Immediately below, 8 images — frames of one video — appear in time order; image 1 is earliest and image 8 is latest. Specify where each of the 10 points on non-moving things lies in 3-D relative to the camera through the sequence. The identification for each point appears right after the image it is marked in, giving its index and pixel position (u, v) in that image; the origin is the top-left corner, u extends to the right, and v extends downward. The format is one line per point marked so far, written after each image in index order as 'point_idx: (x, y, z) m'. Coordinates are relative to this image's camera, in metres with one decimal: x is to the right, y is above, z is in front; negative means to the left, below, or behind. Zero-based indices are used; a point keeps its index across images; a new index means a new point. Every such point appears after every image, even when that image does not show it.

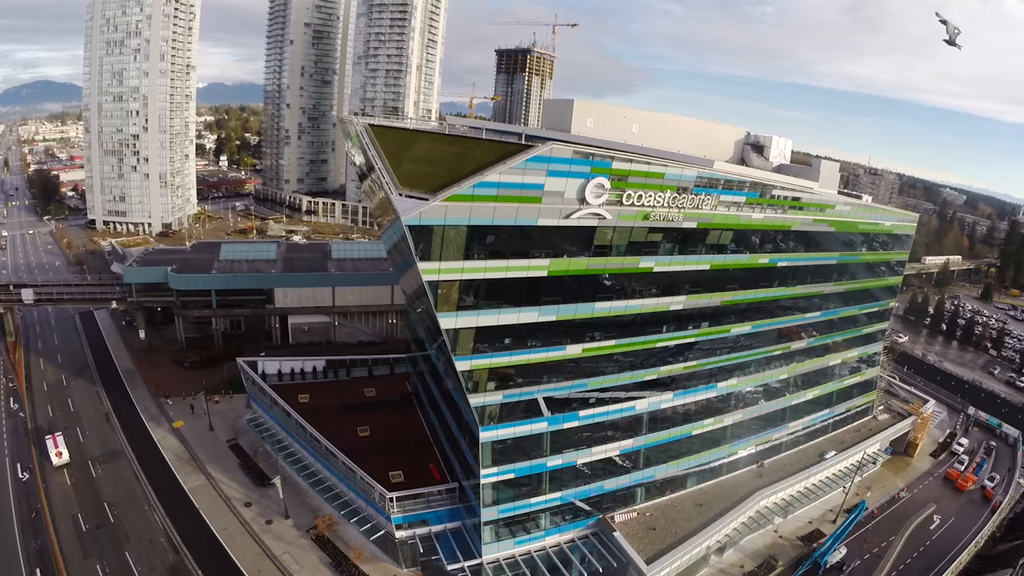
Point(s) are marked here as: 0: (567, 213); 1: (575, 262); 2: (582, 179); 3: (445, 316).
0: (+1.8, +2.5, +18.3) m
1: (+2.2, +0.8, +19.7) m
2: (+2.3, +3.6, +18.0) m
3: (-2.3, -1.0, +18.8) m
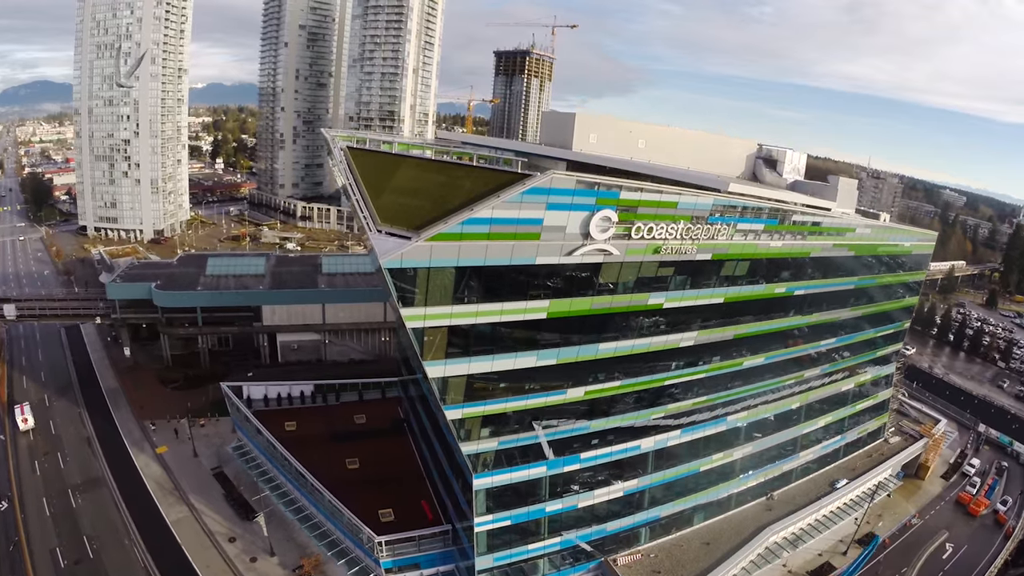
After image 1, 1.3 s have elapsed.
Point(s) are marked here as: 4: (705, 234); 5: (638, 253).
0: (+1.7, +1.1, +16.4) m
1: (+2.1, -0.5, +17.8) m
2: (+2.2, +2.2, +16.1) m
3: (-2.4, -2.3, +16.9) m
4: (+6.8, +1.9, +18.9) m
5: (+4.1, +1.1, +17.7) m
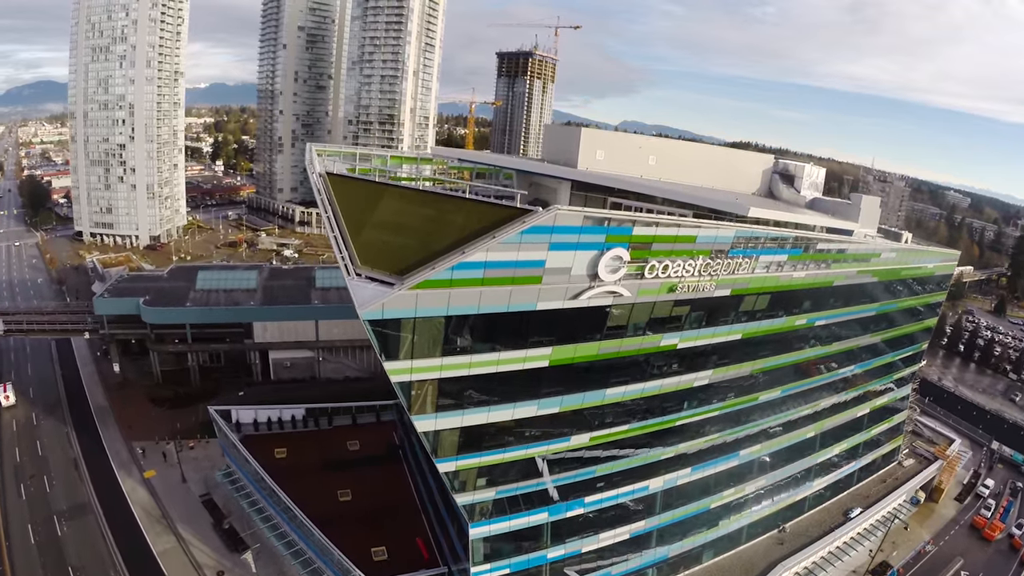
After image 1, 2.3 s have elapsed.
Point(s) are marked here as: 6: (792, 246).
0: (+1.7, -0.1, +14.7) m
1: (+2.1, -1.8, +16.1) m
2: (+2.2, +0.9, +14.4) m
3: (-2.5, -3.6, +15.2) m
4: (+6.8, +0.6, +17.2) m
5: (+4.1, -0.1, +16.0) m
6: (+9.9, +1.5, +19.1) m
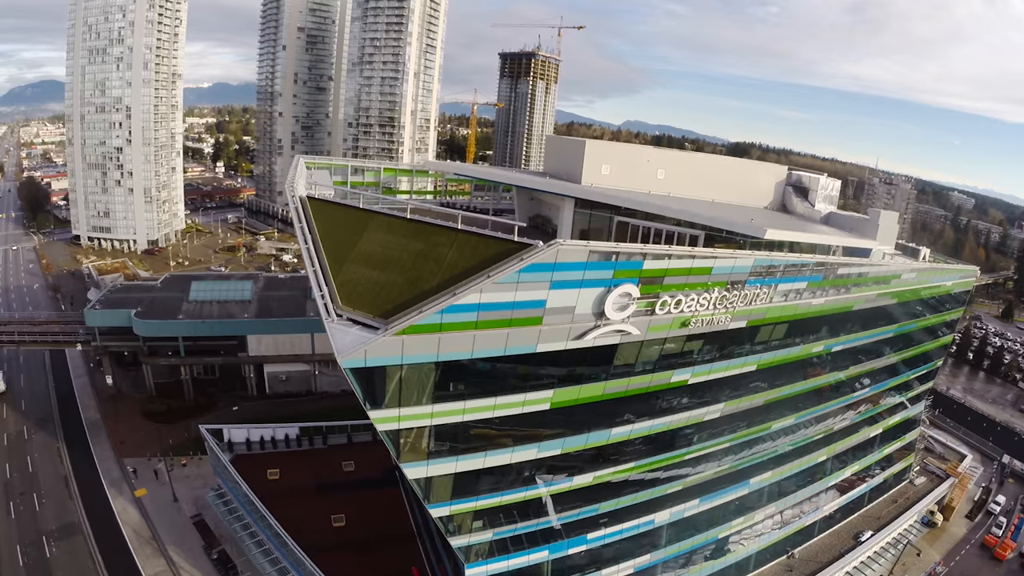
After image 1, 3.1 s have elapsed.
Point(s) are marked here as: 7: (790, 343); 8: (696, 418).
0: (+1.7, -1.1, +13.5) m
1: (+2.0, -2.8, +14.9) m
2: (+2.2, 0.0, +13.2) m
3: (-2.5, -4.5, +14.0) m
4: (+6.7, -0.4, +16.0) m
5: (+4.1, -1.1, +14.8) m
6: (+9.8, +0.5, +17.8) m
7: (+10.1, -2.0, +19.7) m
8: (+6.4, -4.5, +19.0) m
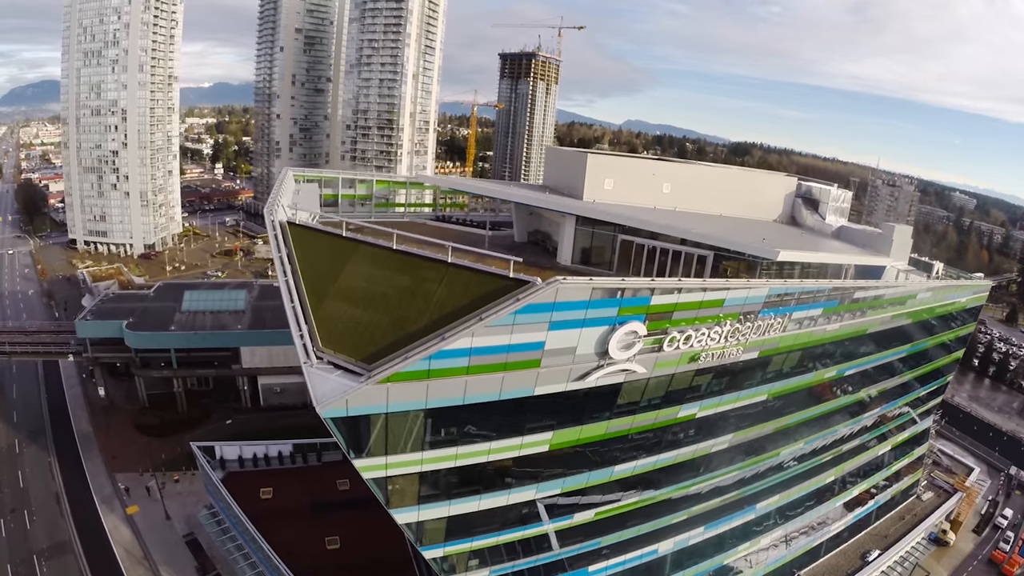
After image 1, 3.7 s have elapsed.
0: (+1.6, -1.9, +12.5) m
1: (+2.0, -3.6, +13.9) m
2: (+2.1, -0.8, +12.2) m
3: (-2.6, -5.4, +13.0) m
4: (+6.7, -1.2, +15.0) m
5: (+4.0, -1.9, +13.8) m
6: (+9.8, -0.3, +16.8) m
7: (+10.0, -2.8, +18.7) m
8: (+6.3, -5.4, +18.0) m
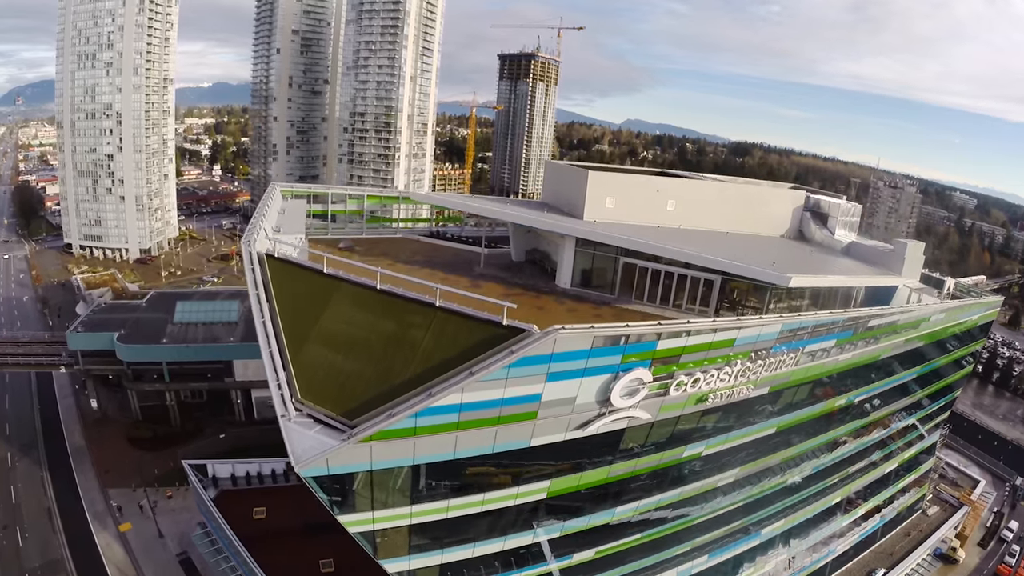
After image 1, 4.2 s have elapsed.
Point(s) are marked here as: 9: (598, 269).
0: (+1.5, -2.8, +11.7) m
1: (+1.9, -4.5, +13.1) m
2: (+2.0, -1.7, +11.4) m
3: (-2.7, -6.3, +12.2) m
4: (+6.6, -2.1, +14.2) m
5: (+3.9, -2.8, +13.0) m
6: (+9.6, -1.2, +16.0) m
7: (+9.9, -3.7, +17.9) m
8: (+6.2, -6.3, +17.2) m
9: (+3.1, +0.7, +19.6) m
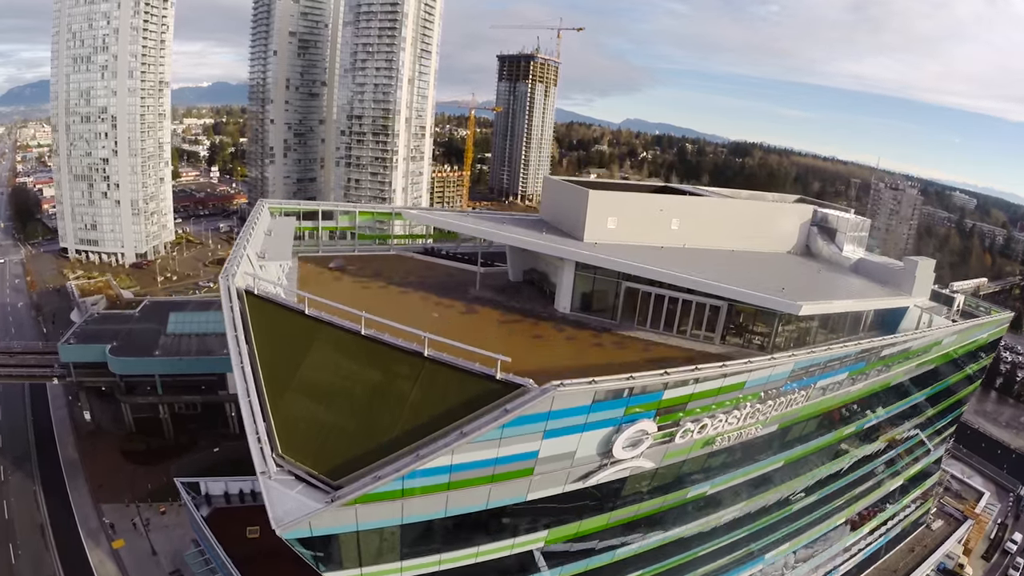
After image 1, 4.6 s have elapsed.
0: (+1.4, -3.6, +11.0) m
1: (+1.8, -5.3, +12.4) m
2: (+1.9, -2.6, +10.7) m
3: (-2.8, -7.1, +11.5) m
4: (+6.5, -2.9, +13.5) m
5: (+3.8, -3.7, +12.3) m
6: (+9.6, -2.0, +15.3) m
7: (+9.8, -4.5, +17.2) m
8: (+6.2, -7.1, +16.5) m
9: (+3.0, -0.1, +18.9) m
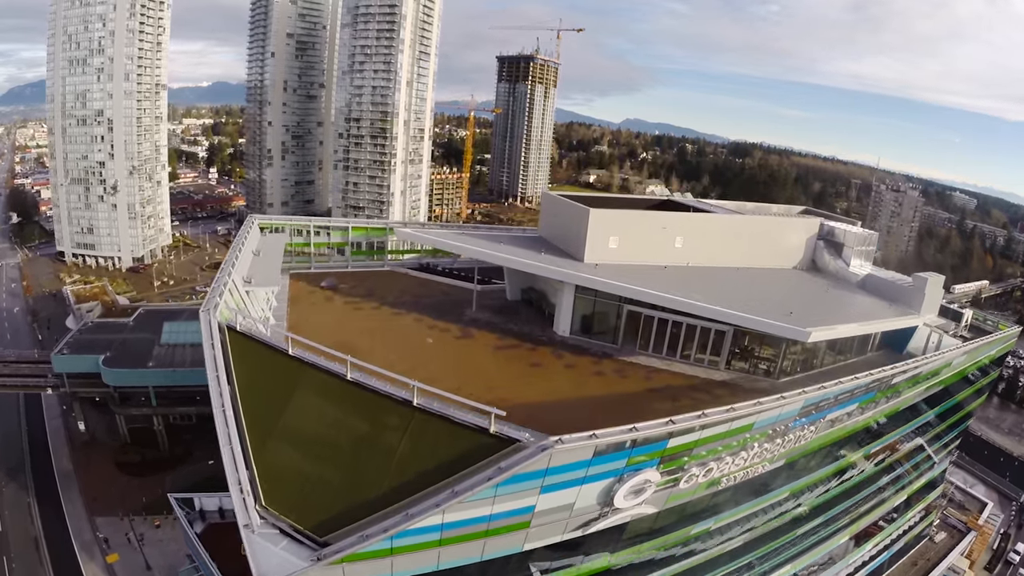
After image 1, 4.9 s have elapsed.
0: (+1.3, -4.4, +10.4) m
1: (+1.7, -6.1, +11.8) m
2: (+1.8, -3.3, +10.1) m
3: (-2.9, -7.9, +10.9) m
4: (+6.4, -3.7, +12.9) m
5: (+3.7, -4.4, +11.7) m
6: (+9.5, -2.8, +14.8) m
7: (+9.7, -5.3, +16.6) m
8: (+6.1, -7.8, +16.0) m
9: (+2.9, -0.9, +18.4) m
